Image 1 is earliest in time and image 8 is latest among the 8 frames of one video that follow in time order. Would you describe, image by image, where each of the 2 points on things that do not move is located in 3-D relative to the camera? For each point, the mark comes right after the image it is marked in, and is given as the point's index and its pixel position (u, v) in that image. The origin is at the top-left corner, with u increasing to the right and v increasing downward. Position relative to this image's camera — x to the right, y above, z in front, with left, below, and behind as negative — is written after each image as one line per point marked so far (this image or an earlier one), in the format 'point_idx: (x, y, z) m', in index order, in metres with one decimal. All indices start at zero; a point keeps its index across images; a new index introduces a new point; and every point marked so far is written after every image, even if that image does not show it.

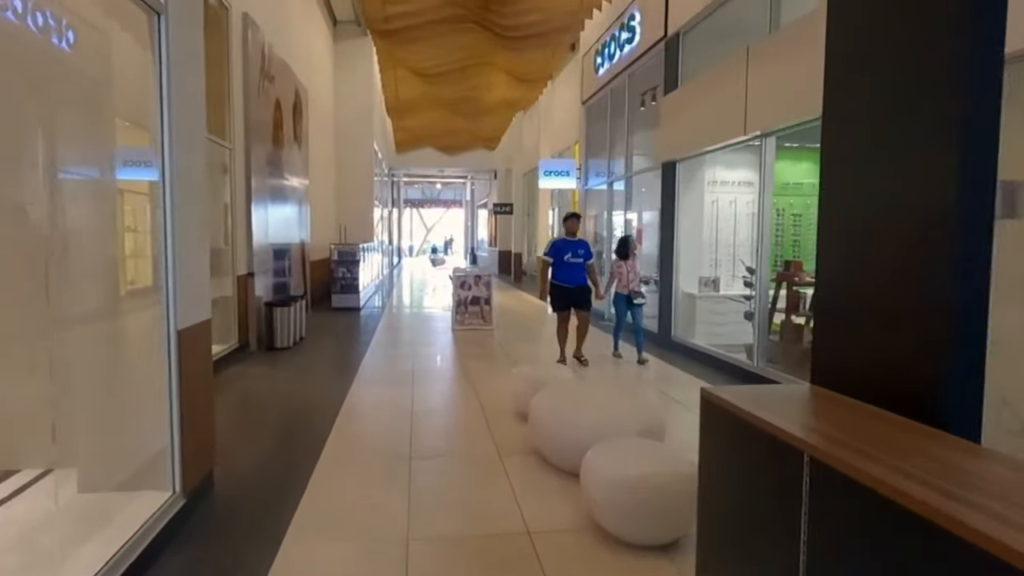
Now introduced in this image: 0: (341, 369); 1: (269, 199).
0: (-1.8, -0.8, +6.9) m
1: (-3.0, +1.1, +8.3) m
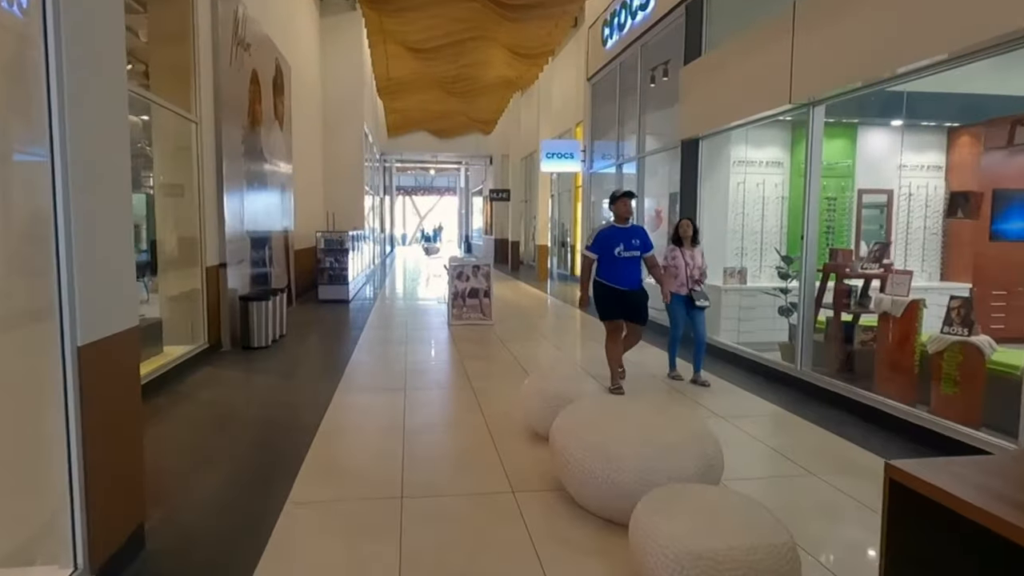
0: (-1.7, -0.8, +6.1) m
1: (-3.0, +1.2, +7.5) m
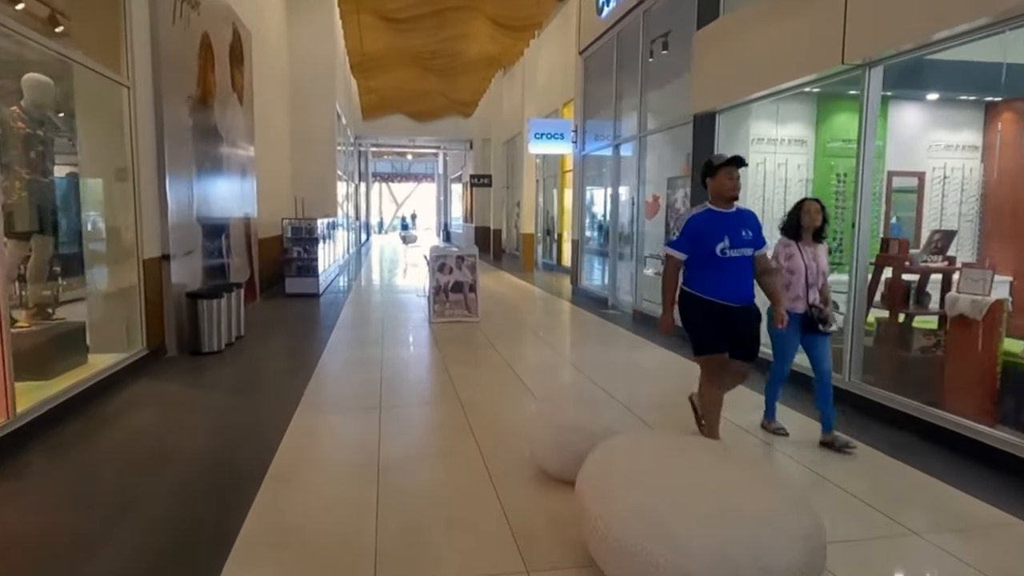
0: (-1.8, -0.7, +5.3) m
1: (-3.1, +1.2, +6.5) m
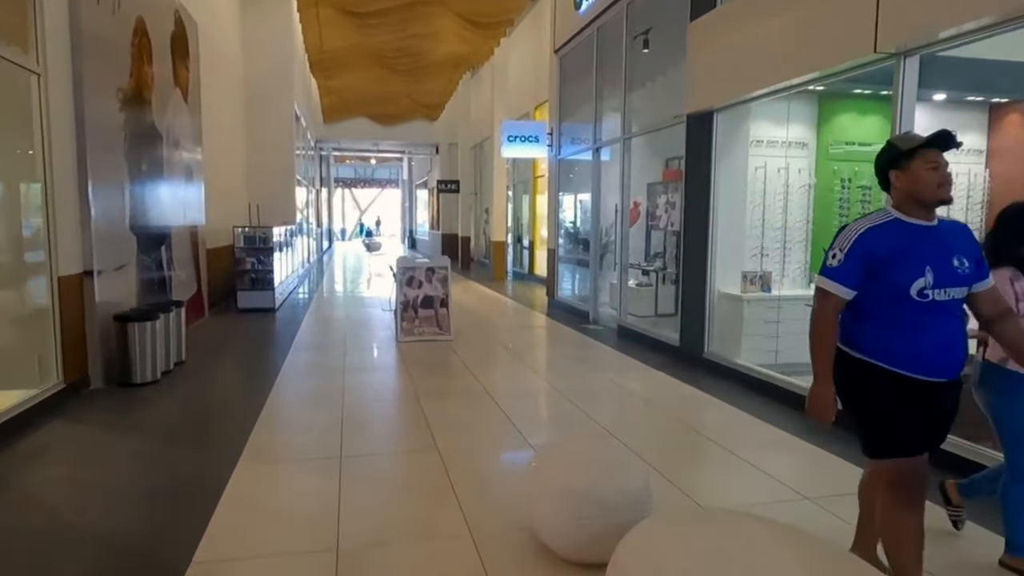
0: (-1.9, -0.9, +4.6) m
1: (-3.3, +1.1, +5.8) m
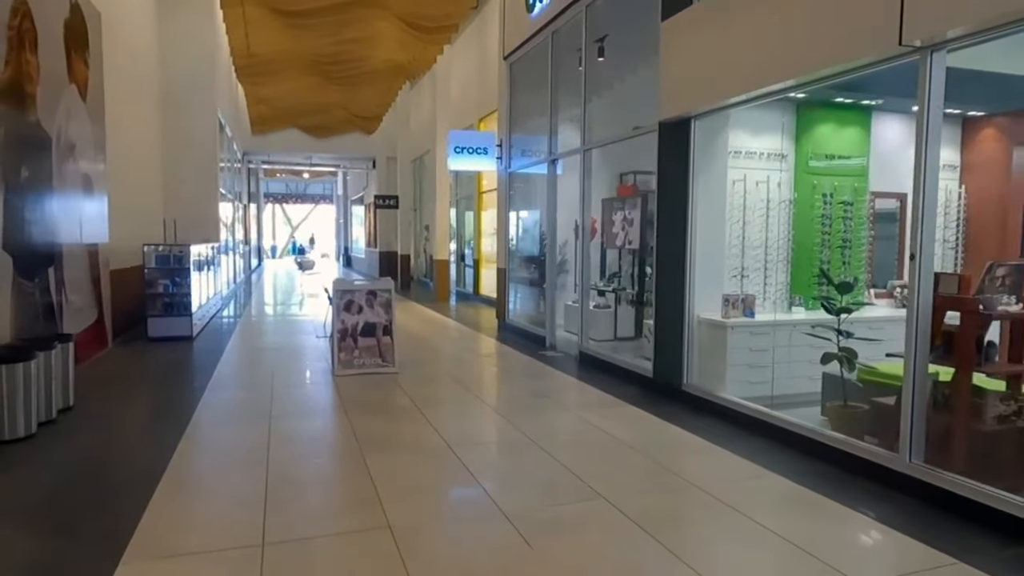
0: (-2.2, -1.1, +3.7) m
1: (-3.7, +0.8, +4.8) m
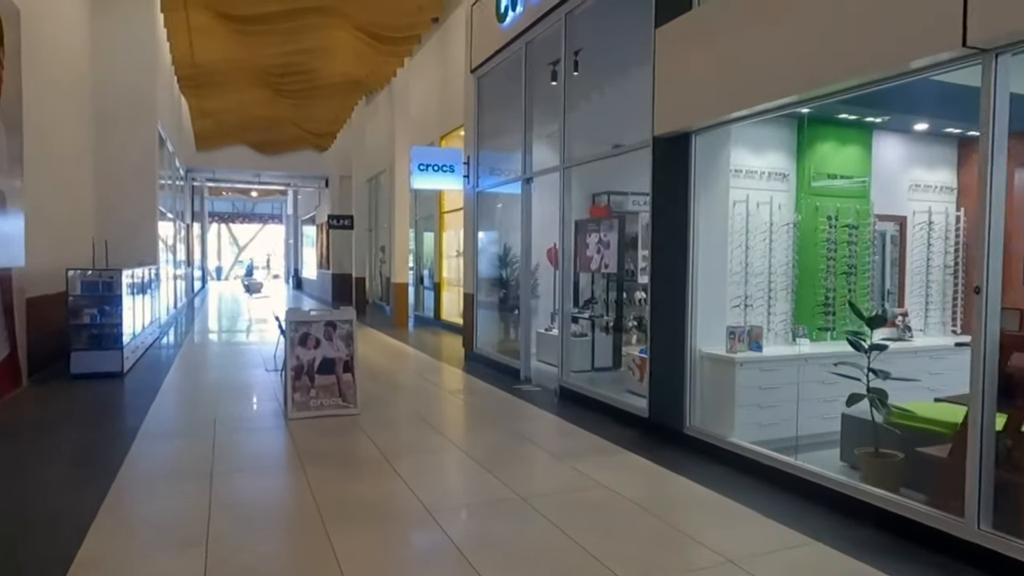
0: (-2.2, -1.2, +2.9) m
1: (-3.8, +0.6, +4.0) m
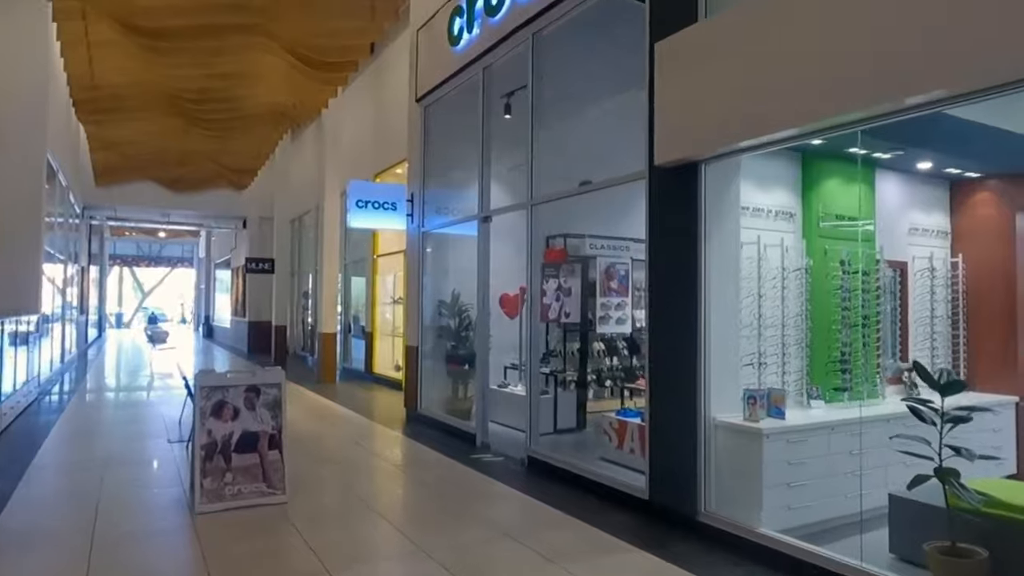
0: (-2.1, -1.4, +1.8) m
1: (-3.8, +0.4, +2.8) m
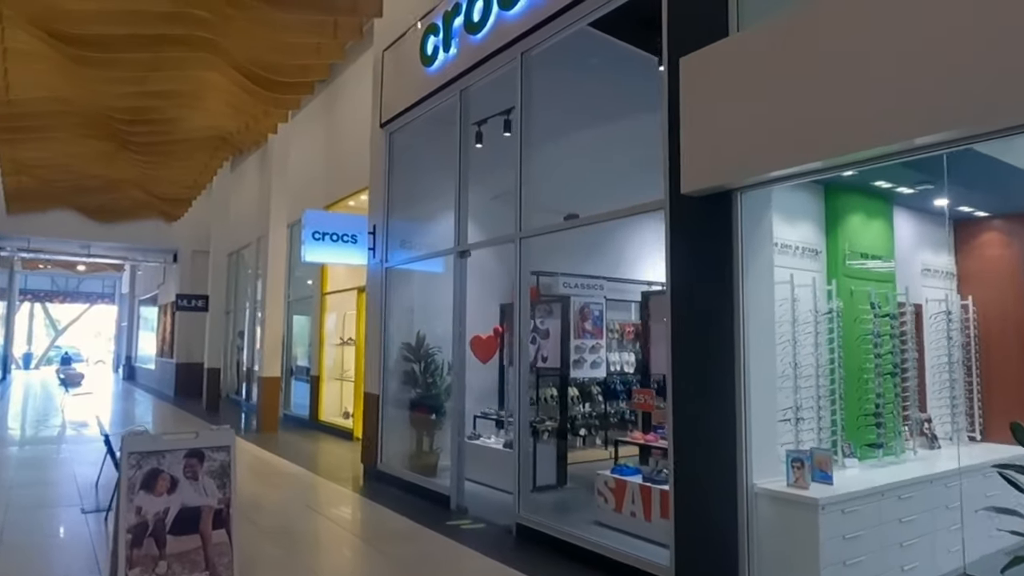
0: (-1.9, -1.5, +0.9) m
1: (-3.7, +0.2, +1.9) m
